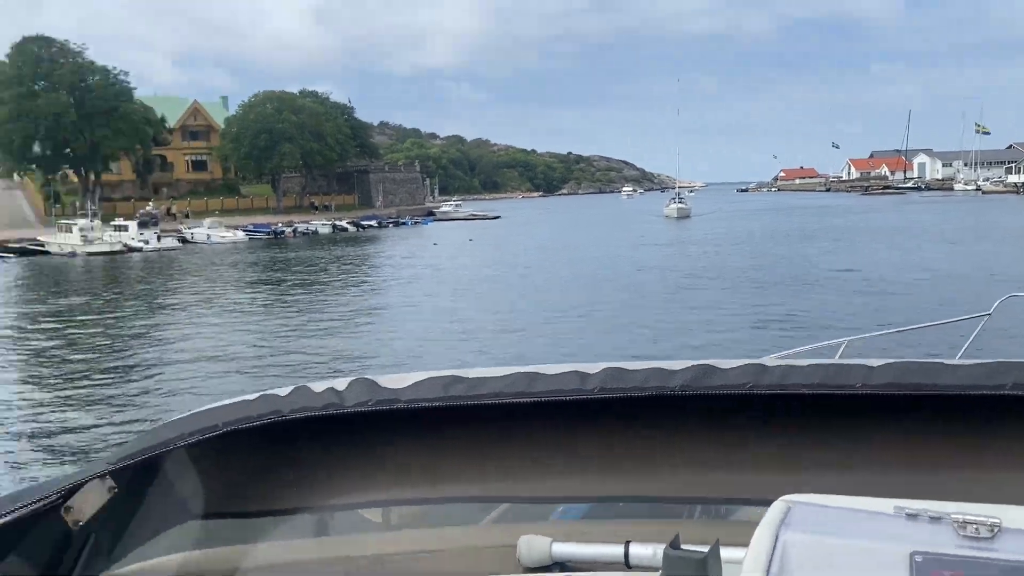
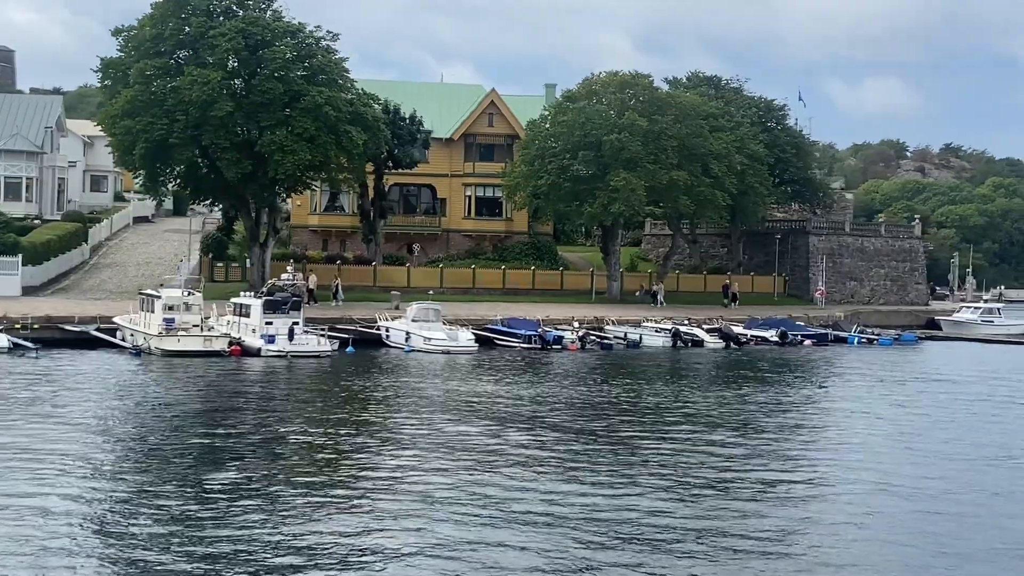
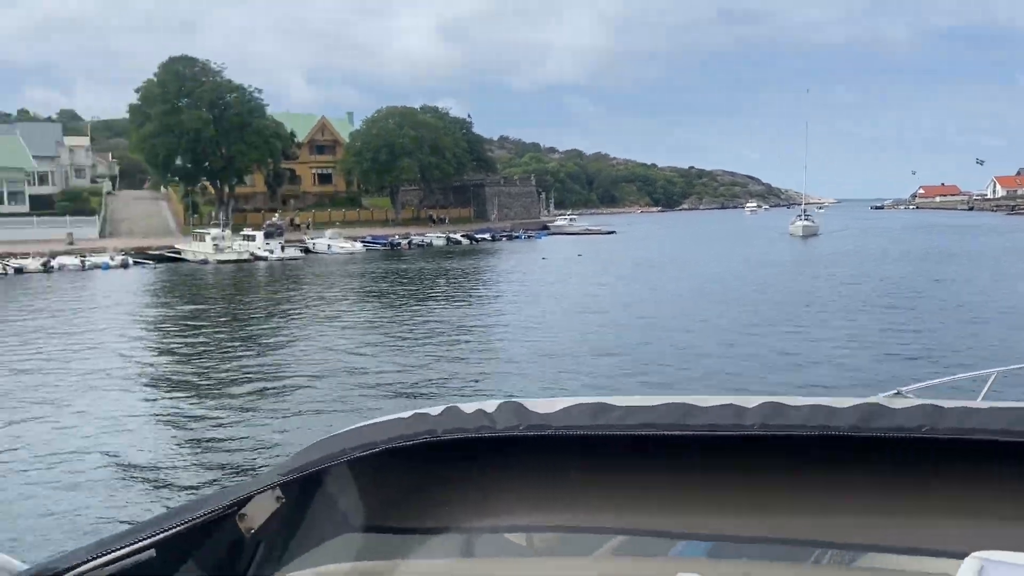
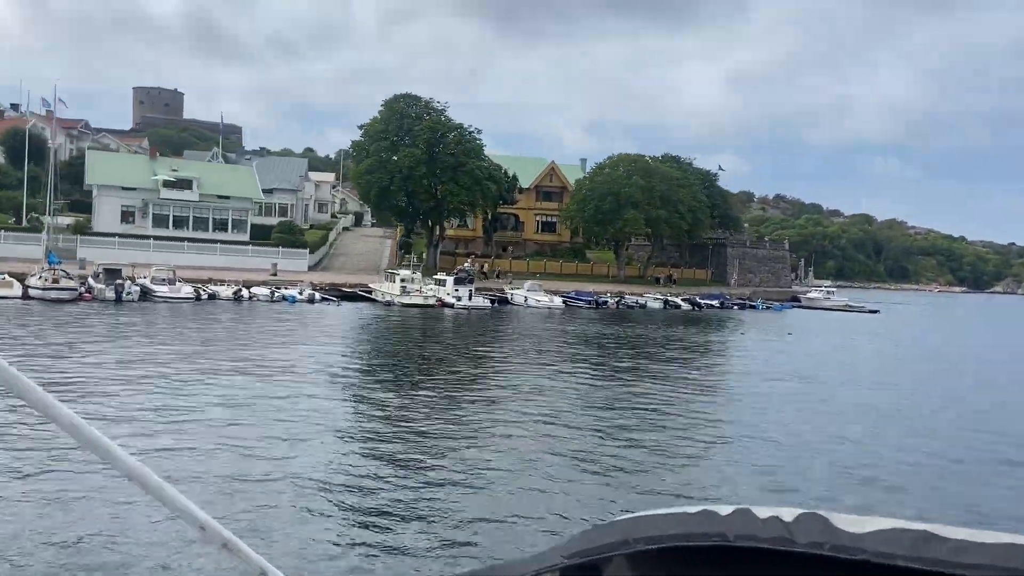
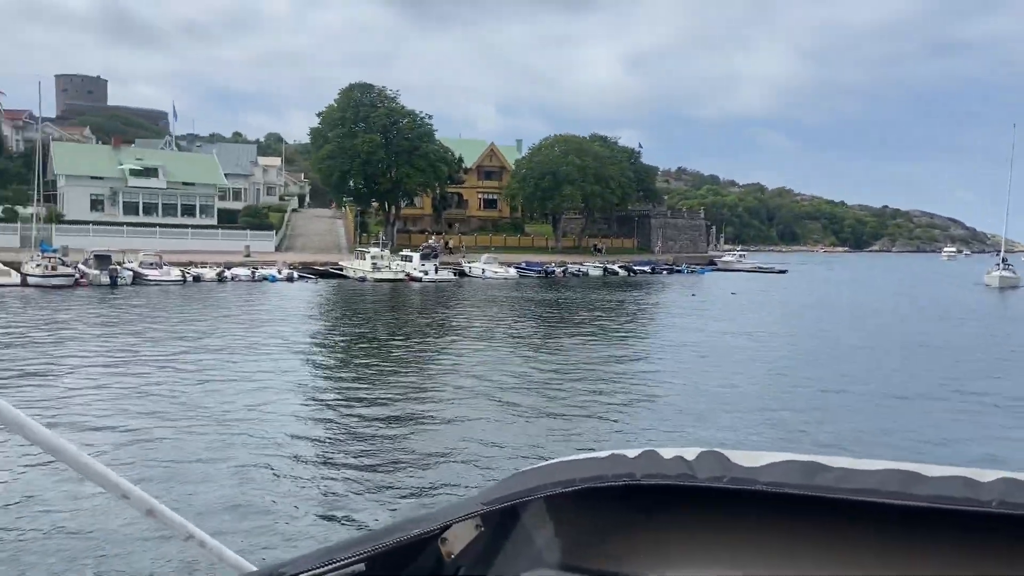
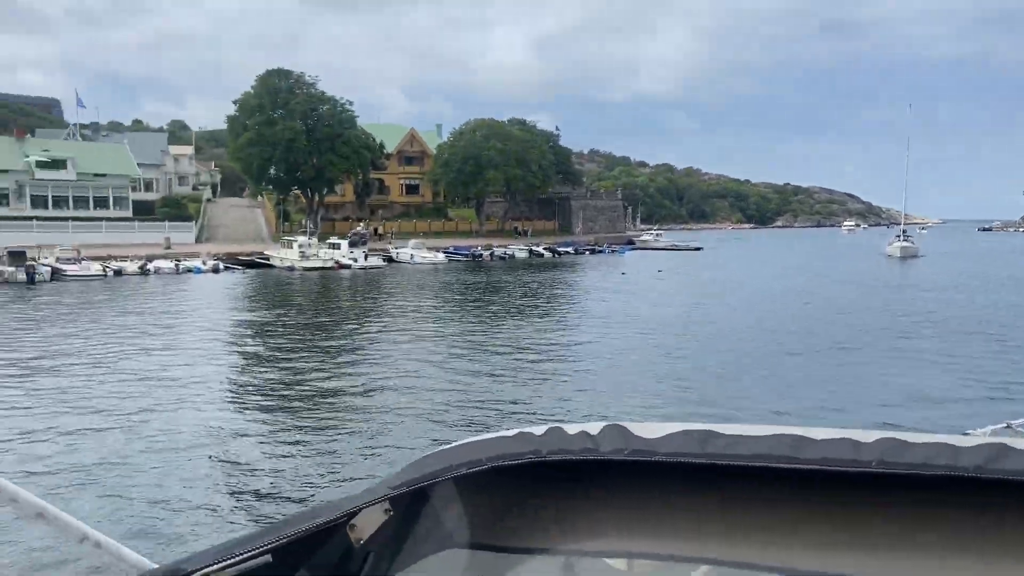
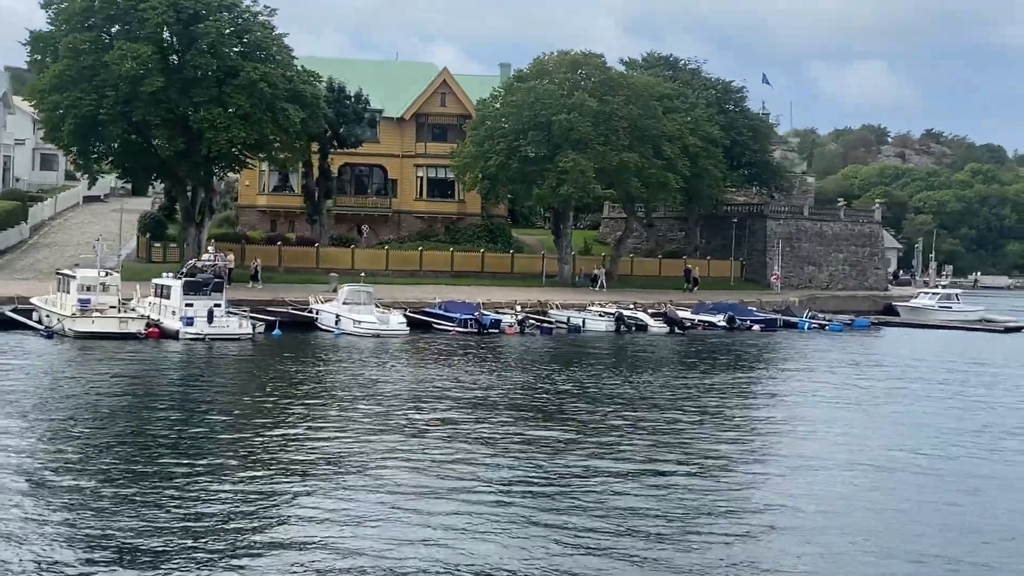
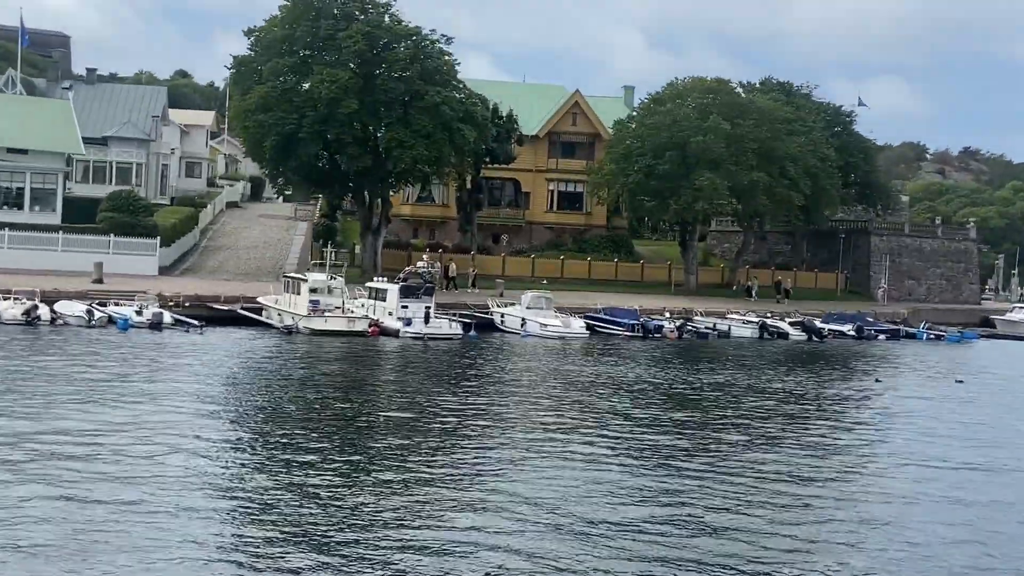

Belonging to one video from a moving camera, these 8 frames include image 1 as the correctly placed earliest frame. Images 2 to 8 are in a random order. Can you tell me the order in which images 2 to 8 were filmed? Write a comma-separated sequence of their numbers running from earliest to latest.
3, 6, 5, 4, 8, 2, 7
